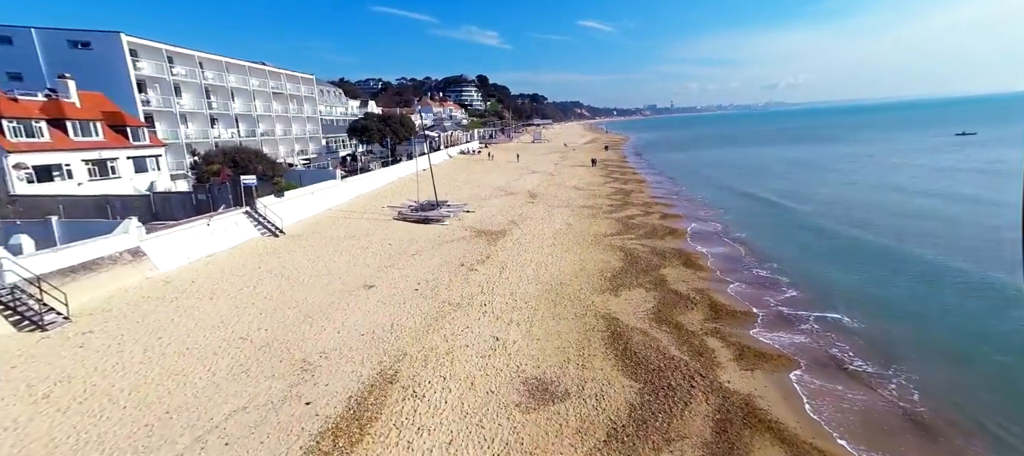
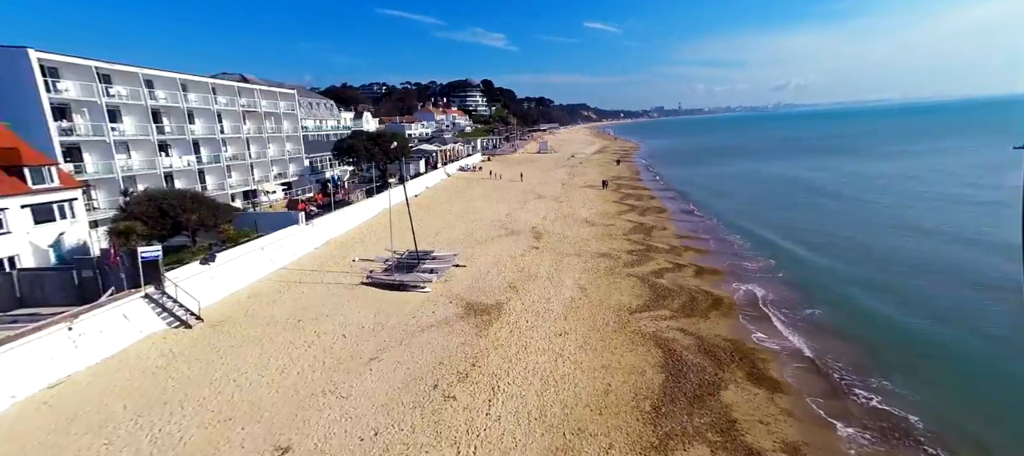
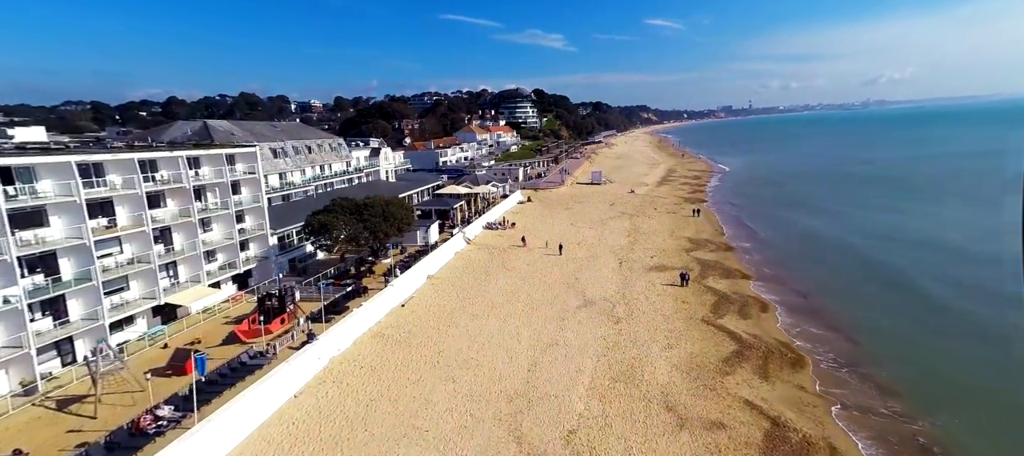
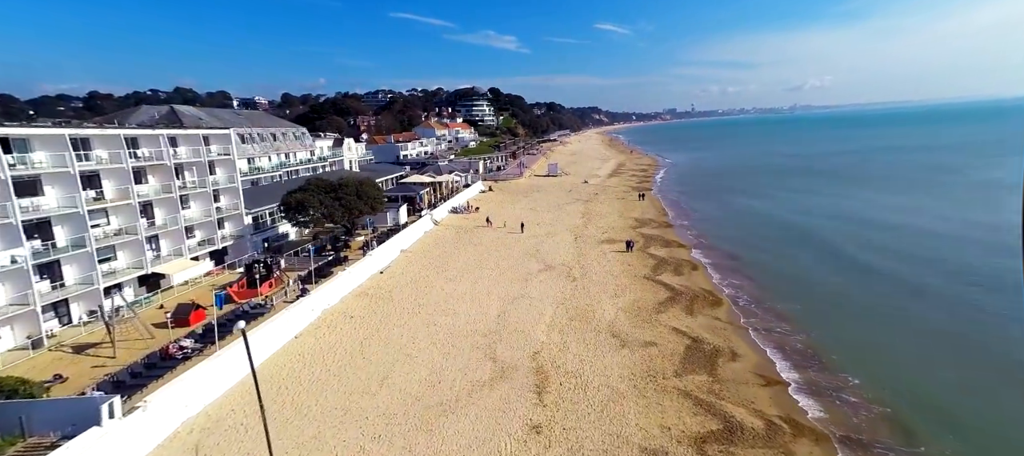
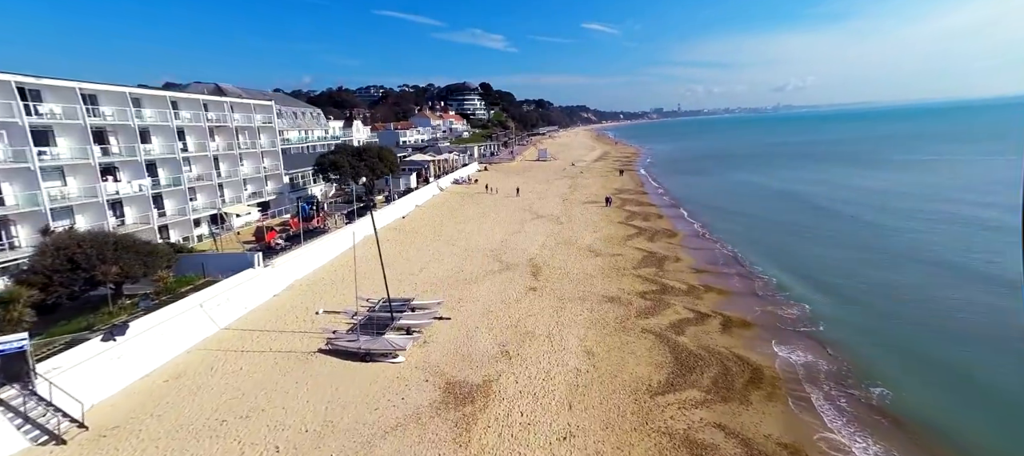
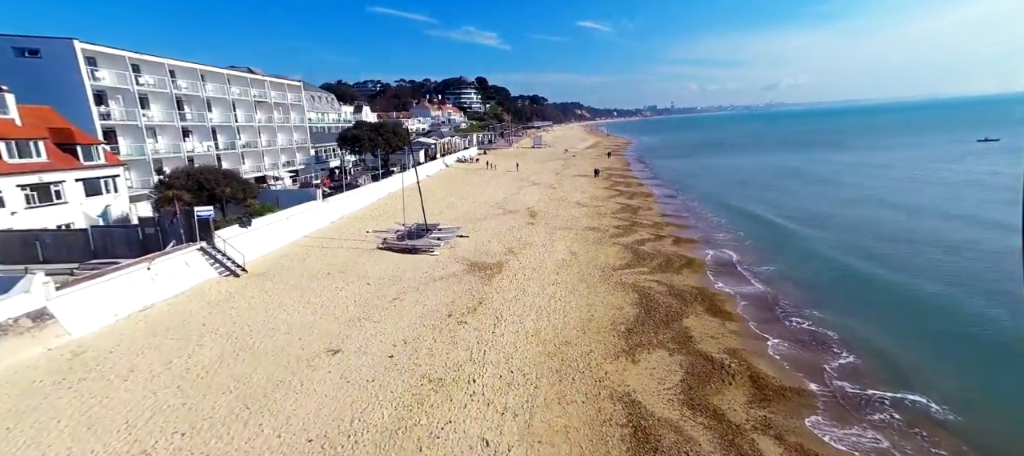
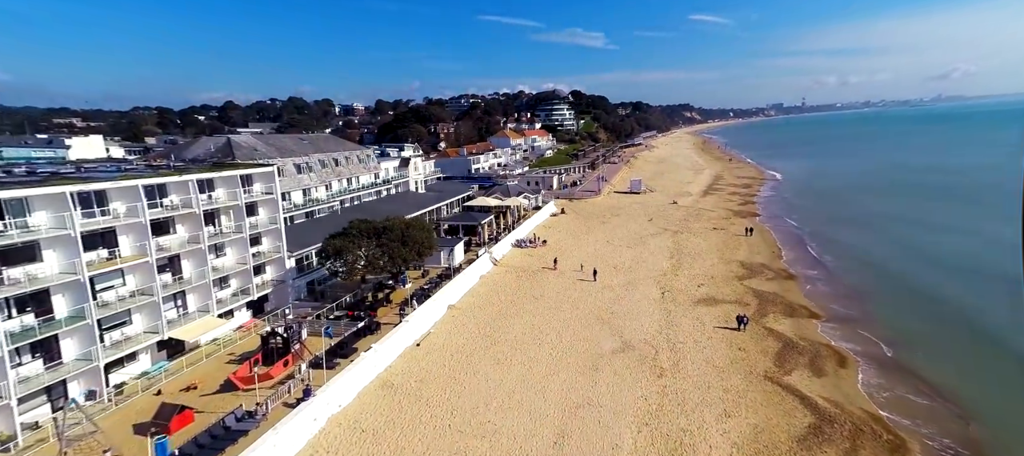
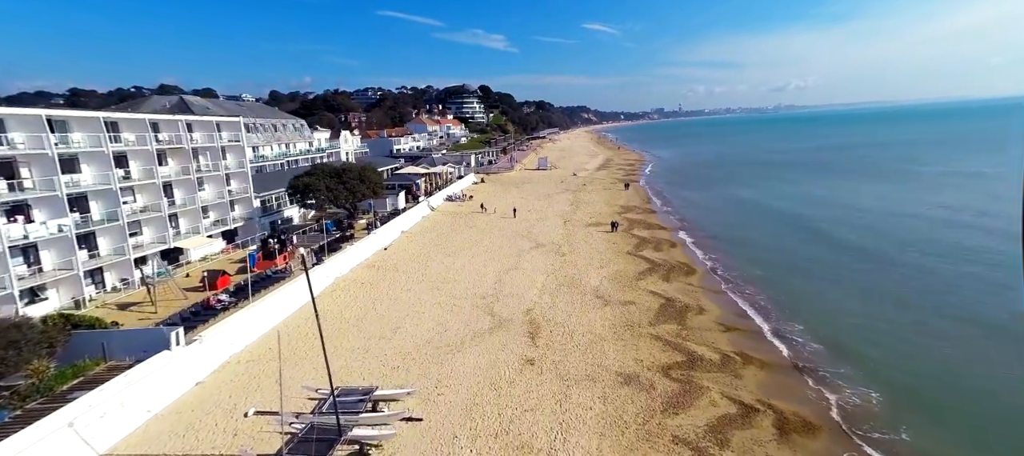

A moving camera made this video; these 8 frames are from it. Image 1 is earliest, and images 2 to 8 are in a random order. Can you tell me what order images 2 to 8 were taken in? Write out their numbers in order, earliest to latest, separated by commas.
6, 2, 5, 8, 4, 3, 7
